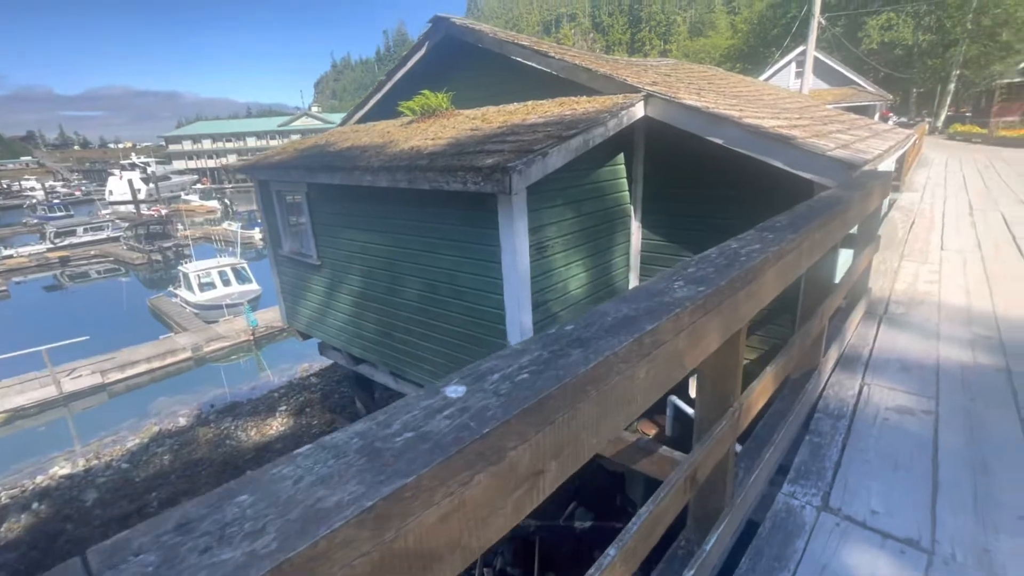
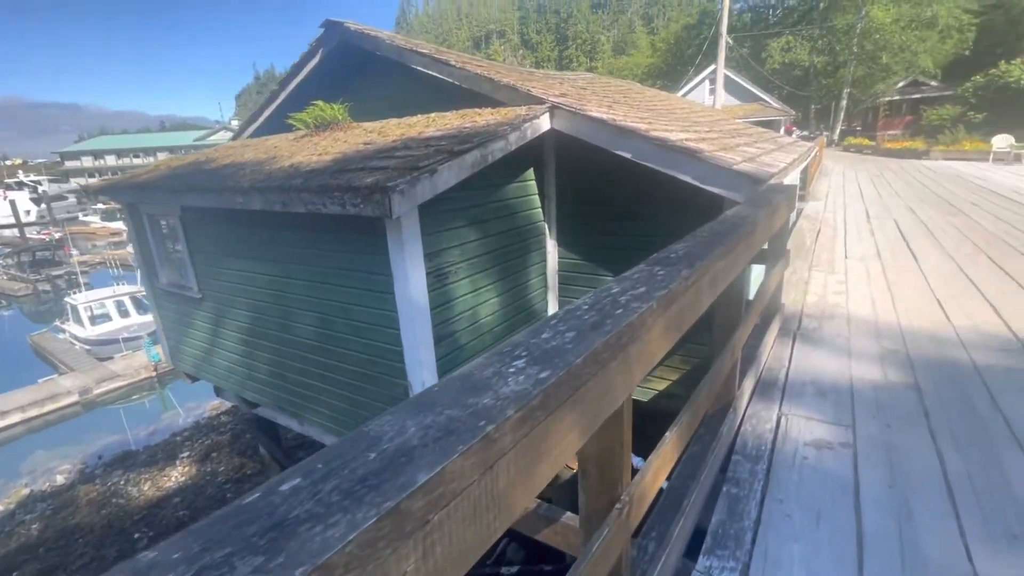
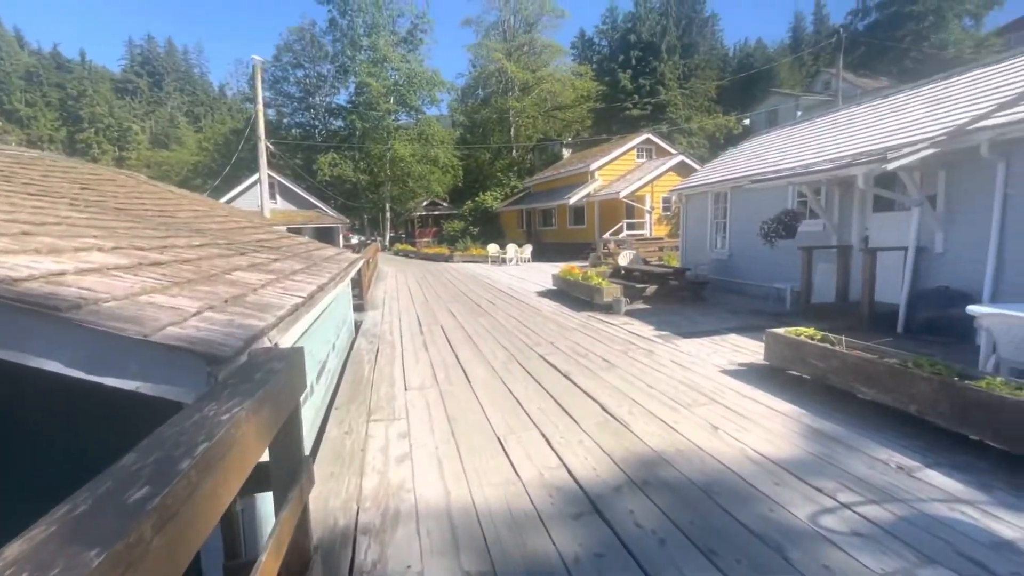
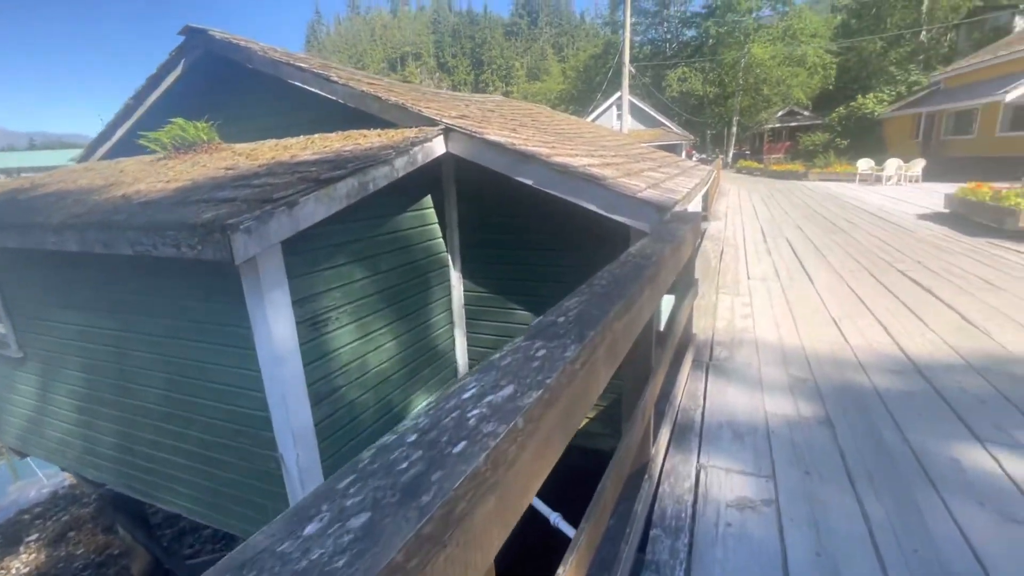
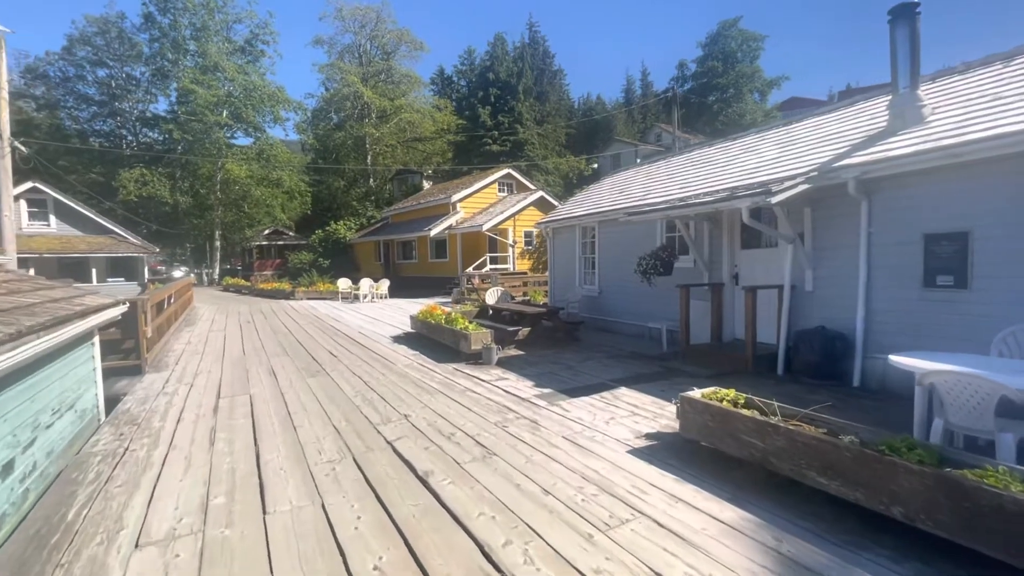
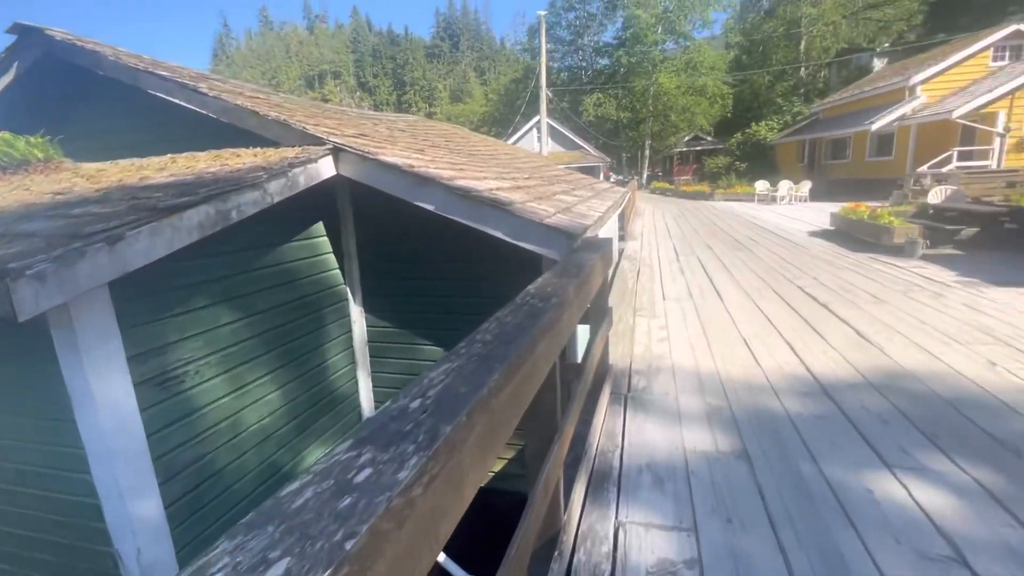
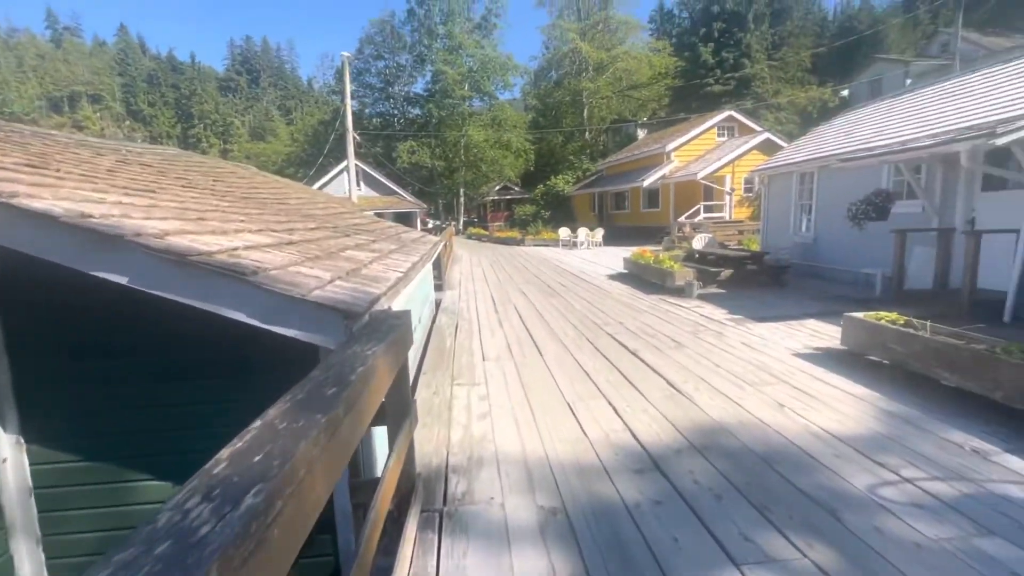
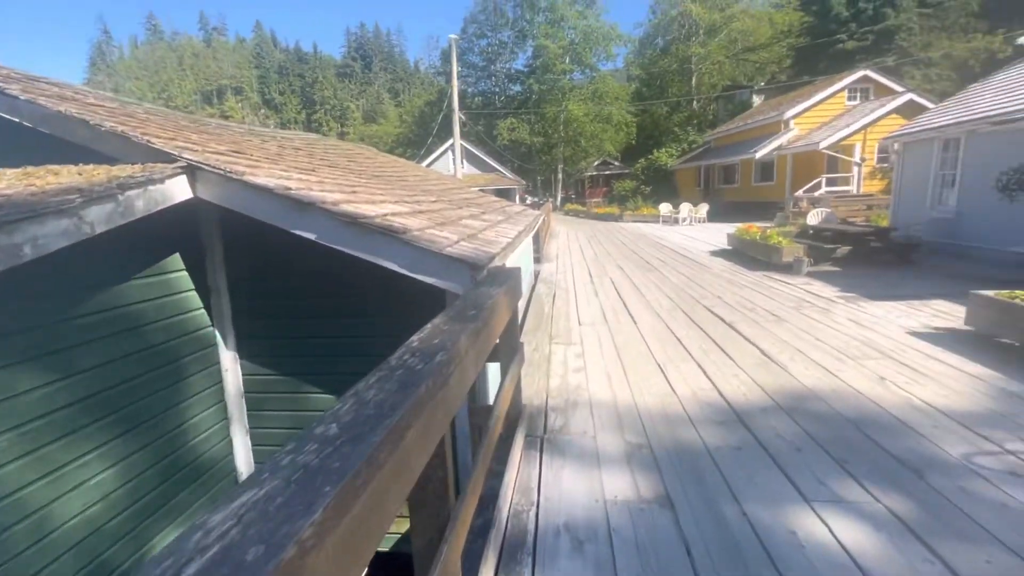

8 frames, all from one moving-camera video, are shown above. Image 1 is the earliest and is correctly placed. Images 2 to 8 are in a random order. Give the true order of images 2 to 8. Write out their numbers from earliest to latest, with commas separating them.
2, 4, 6, 8, 7, 3, 5
